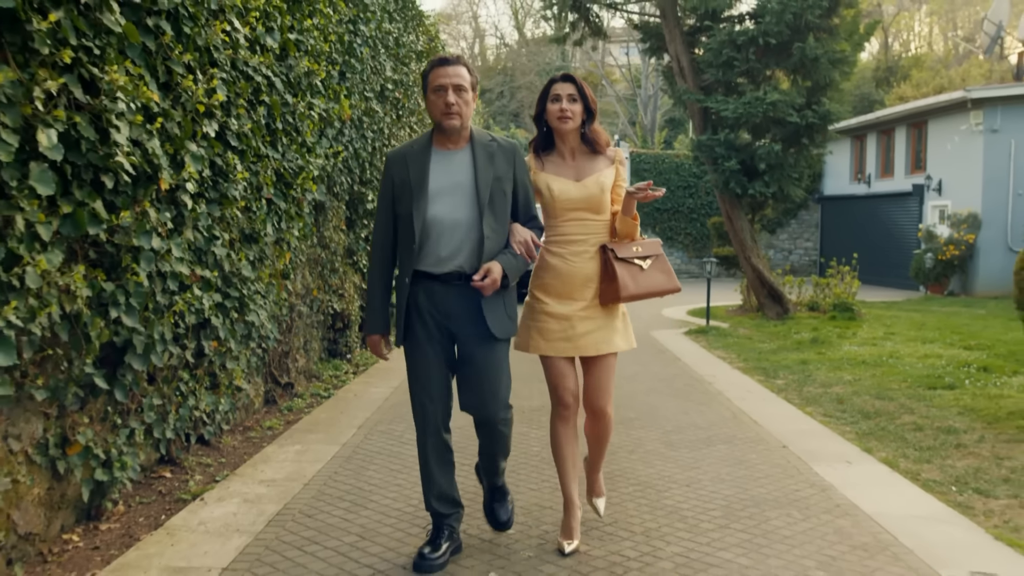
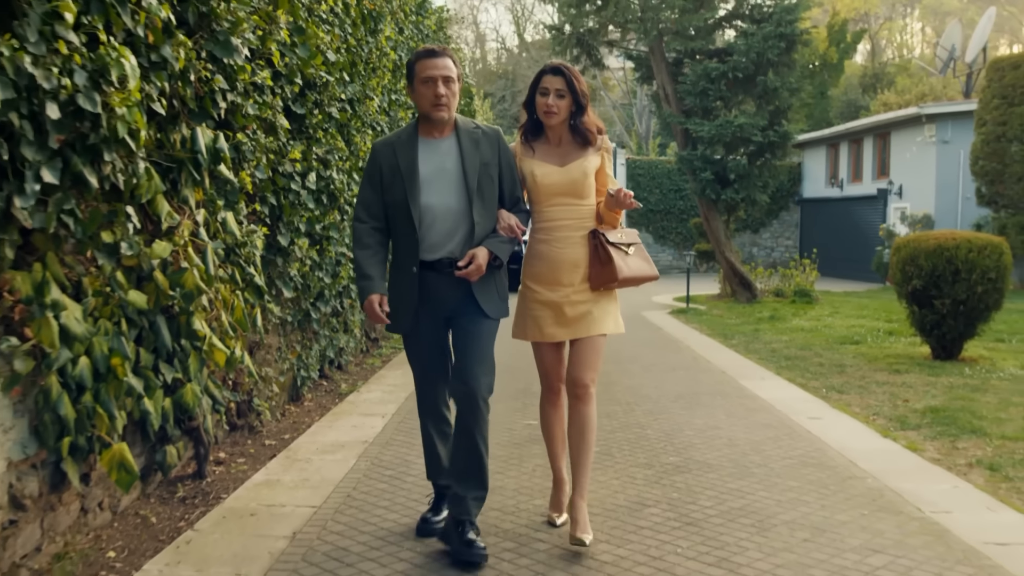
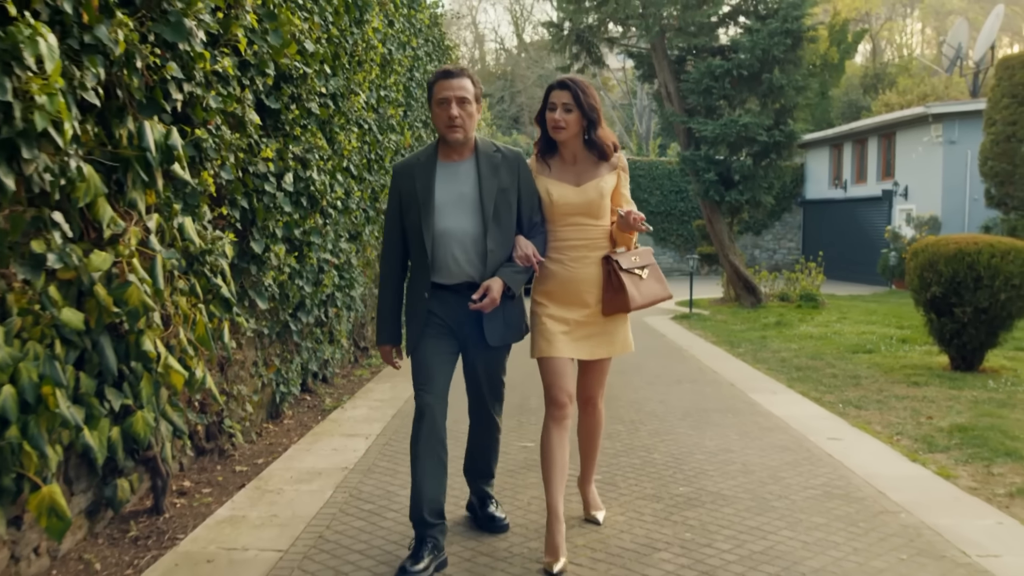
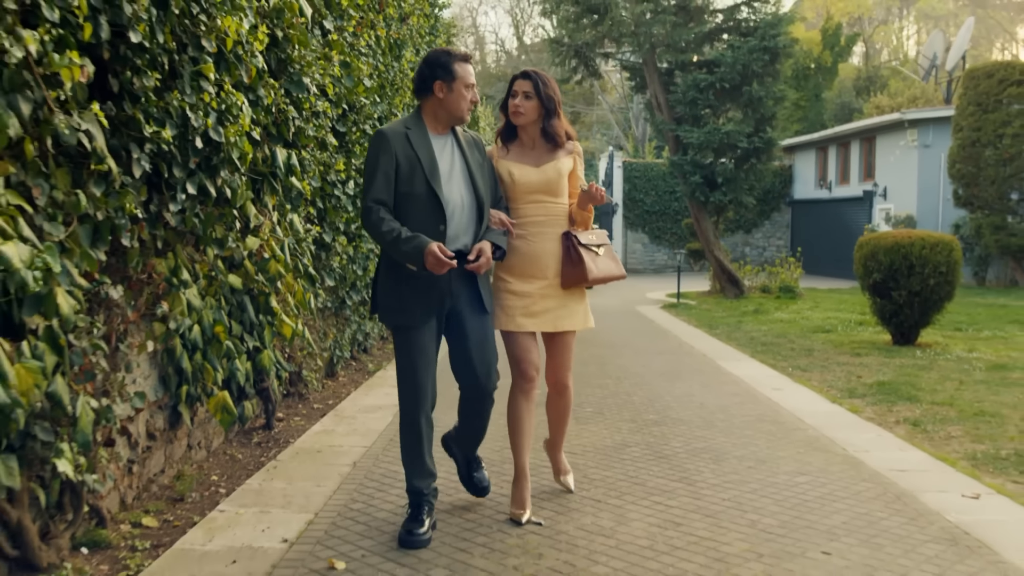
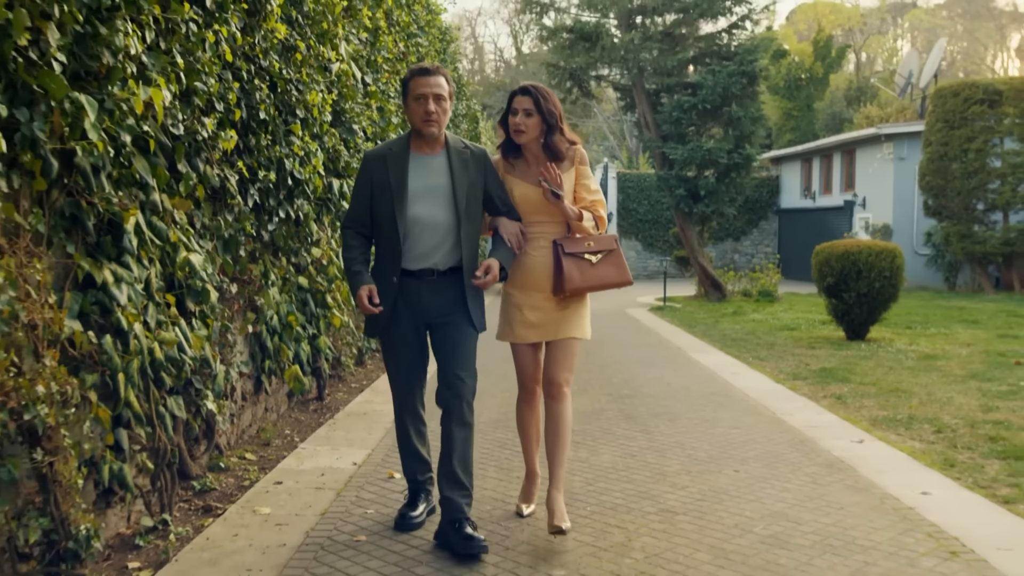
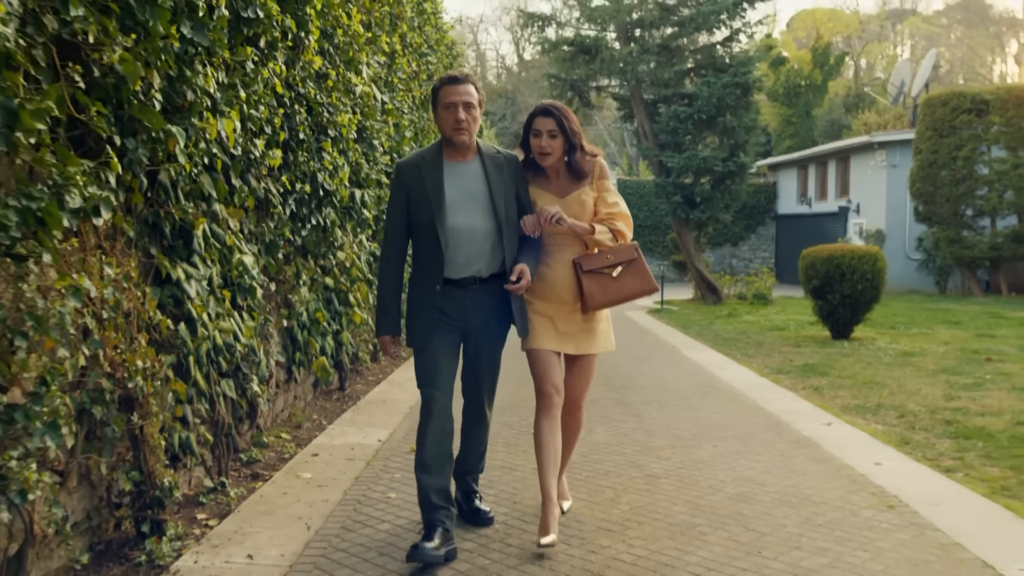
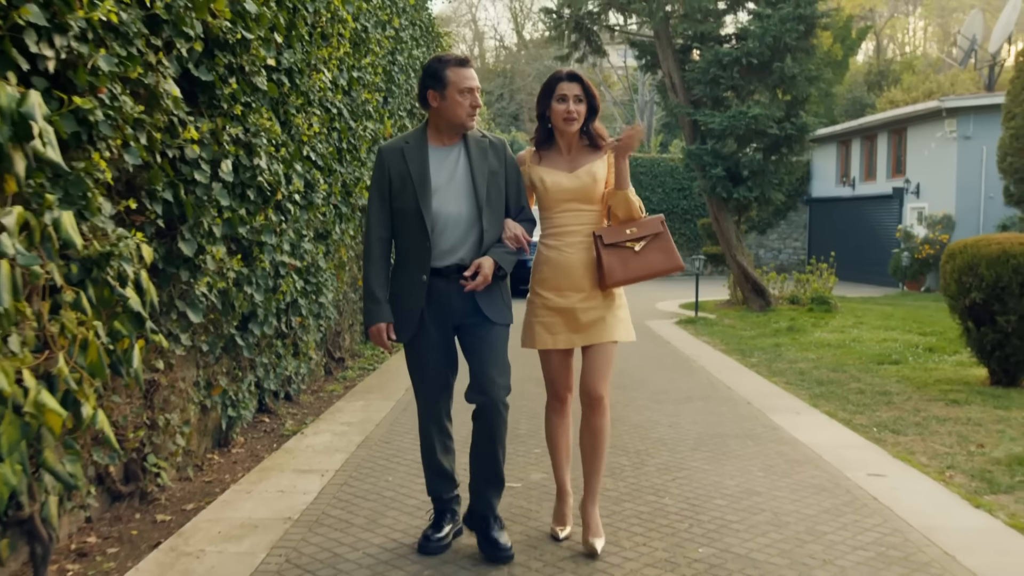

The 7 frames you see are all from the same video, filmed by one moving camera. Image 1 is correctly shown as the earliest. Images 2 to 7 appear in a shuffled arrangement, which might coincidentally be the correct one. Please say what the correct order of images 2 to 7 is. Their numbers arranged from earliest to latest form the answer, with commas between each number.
7, 3, 2, 4, 5, 6
